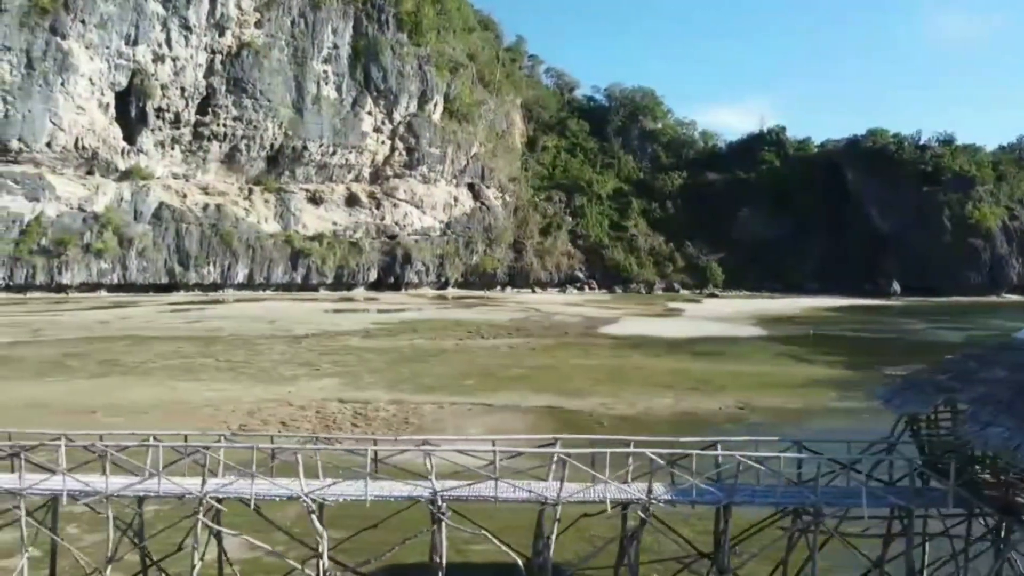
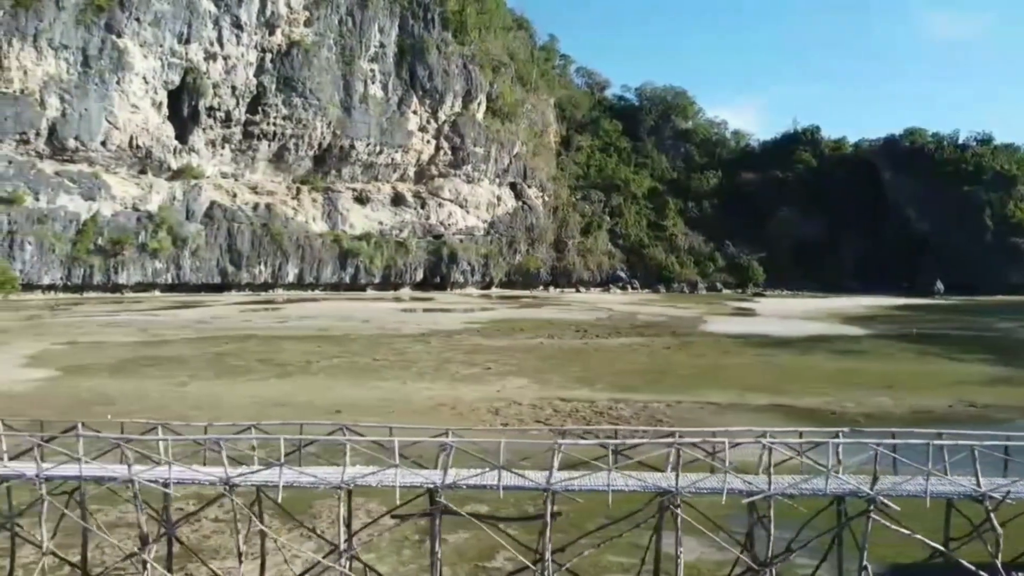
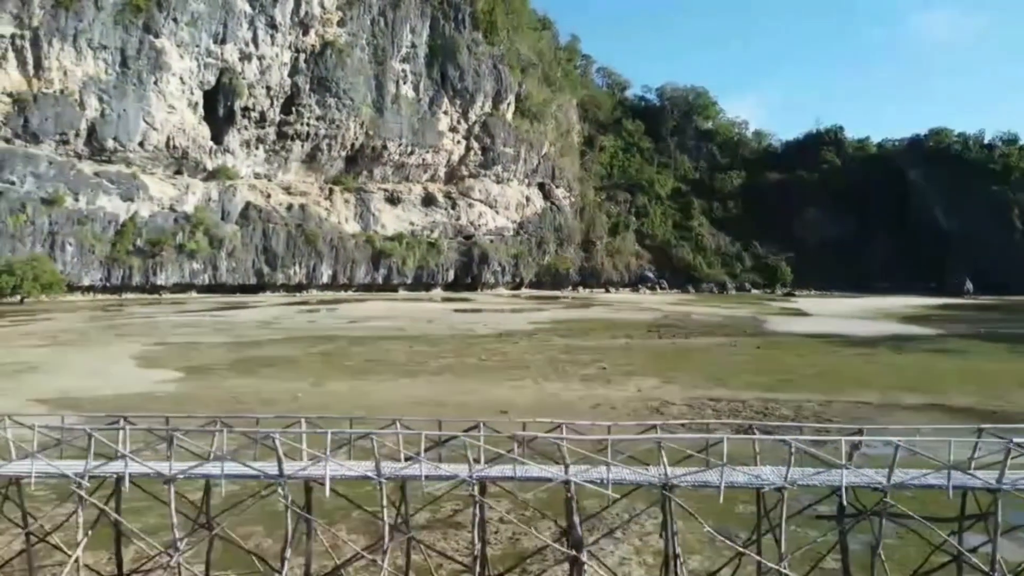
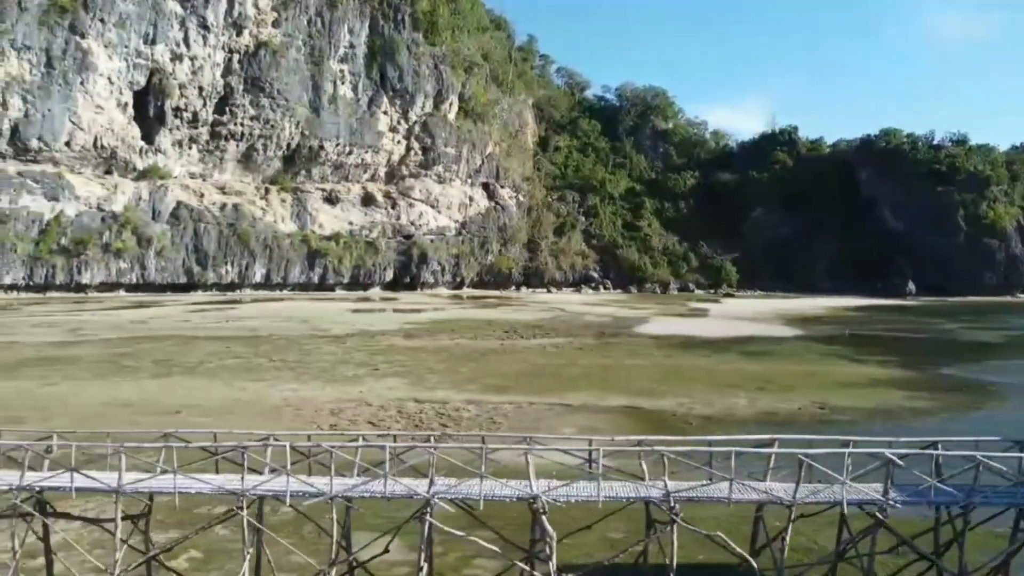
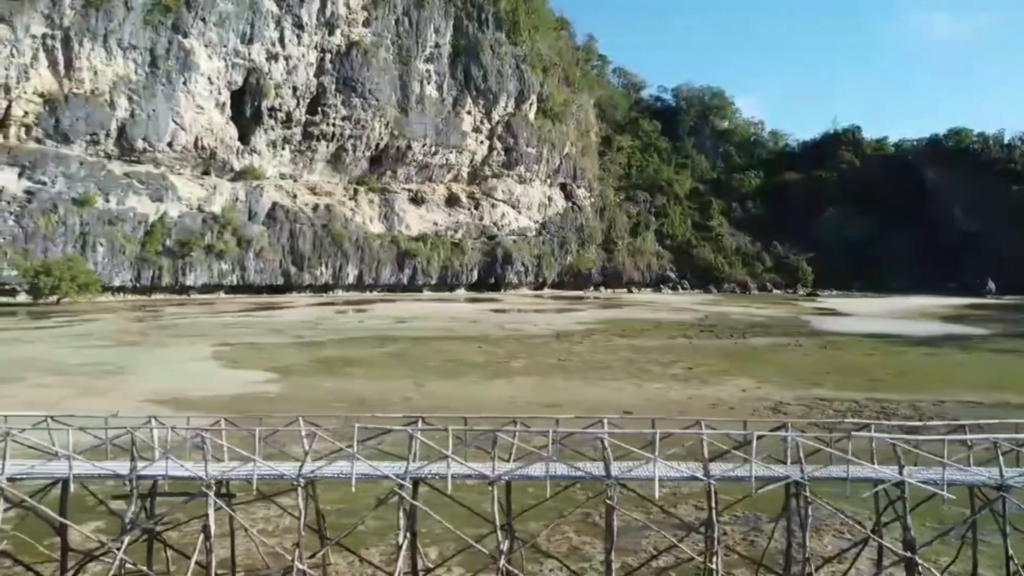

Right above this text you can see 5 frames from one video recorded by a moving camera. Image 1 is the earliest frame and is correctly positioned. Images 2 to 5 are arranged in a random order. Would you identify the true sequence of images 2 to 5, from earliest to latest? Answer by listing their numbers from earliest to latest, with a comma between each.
4, 2, 3, 5
